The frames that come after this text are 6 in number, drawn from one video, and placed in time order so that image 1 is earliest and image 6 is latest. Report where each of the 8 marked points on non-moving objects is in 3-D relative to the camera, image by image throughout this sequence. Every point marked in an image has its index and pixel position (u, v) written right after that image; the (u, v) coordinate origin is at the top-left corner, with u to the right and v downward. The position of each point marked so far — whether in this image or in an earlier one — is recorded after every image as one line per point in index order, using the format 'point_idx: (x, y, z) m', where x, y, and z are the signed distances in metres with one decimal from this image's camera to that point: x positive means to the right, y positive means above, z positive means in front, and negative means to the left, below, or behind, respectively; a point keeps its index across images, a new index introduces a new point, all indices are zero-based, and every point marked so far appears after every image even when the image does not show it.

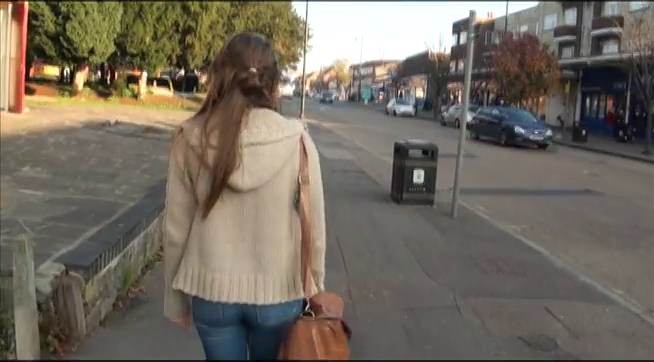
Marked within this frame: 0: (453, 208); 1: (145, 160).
0: (+1.3, -0.3, +10.0) m
1: (-2.0, +0.2, +10.3) m
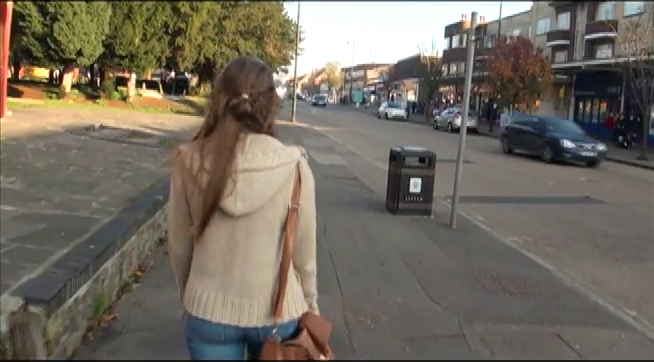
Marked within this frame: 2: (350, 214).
0: (+1.2, -0.4, +9.5) m
1: (-2.0, +0.1, +9.8) m
2: (+0.2, -0.3, +9.9) m
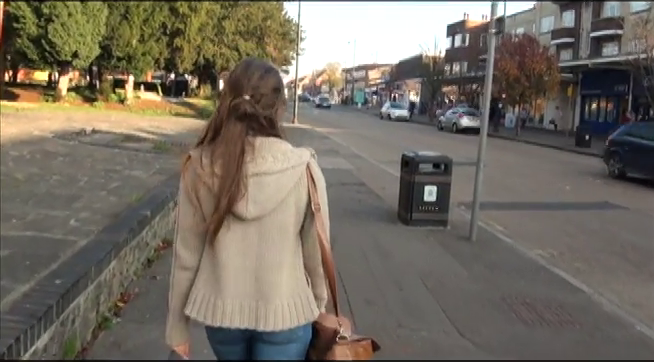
0: (+1.3, -0.5, +8.6) m
1: (-2.0, 0.0, +8.9) m
2: (+0.3, -0.4, +9.1) m
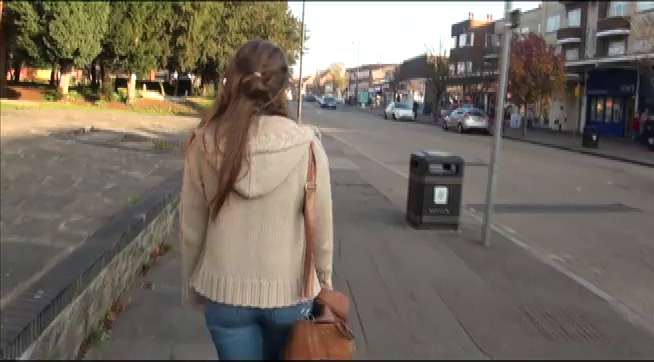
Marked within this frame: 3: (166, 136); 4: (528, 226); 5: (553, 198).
0: (+1.3, -0.5, +8.2) m
1: (-1.9, 0.0, +8.5) m
2: (+0.4, -0.4, +8.7) m
3: (-2.8, +0.8, +16.6) m
4: (+2.3, -0.5, +11.0) m
5: (+3.5, -0.3, +14.7) m
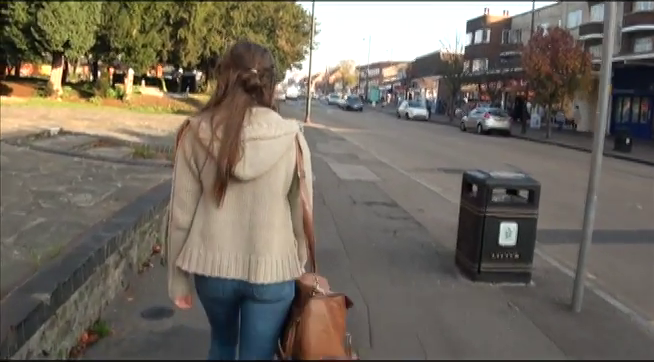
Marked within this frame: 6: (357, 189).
0: (+1.5, -0.7, +5.8) m
1: (-1.8, -0.2, +6.1) m
2: (+0.5, -0.6, +6.2) m
3: (-2.6, +0.6, +14.1) m
4: (+2.5, -0.7, +8.5) m
5: (+3.7, -0.5, +12.2) m
6: (+0.4, -0.1, +12.1) m
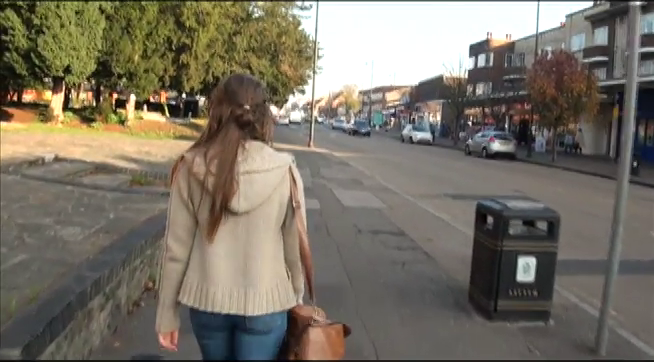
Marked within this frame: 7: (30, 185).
0: (+1.5, -0.9, +5.3) m
1: (-1.8, -0.4, +5.7) m
2: (+0.5, -0.8, +5.8) m
3: (-2.5, +0.2, +13.7) m
4: (+2.5, -1.0, +8.1) m
5: (+3.7, -0.8, +11.7) m
6: (+0.4, -0.4, +11.7) m
7: (-2.8, 0.0, +8.9) m
